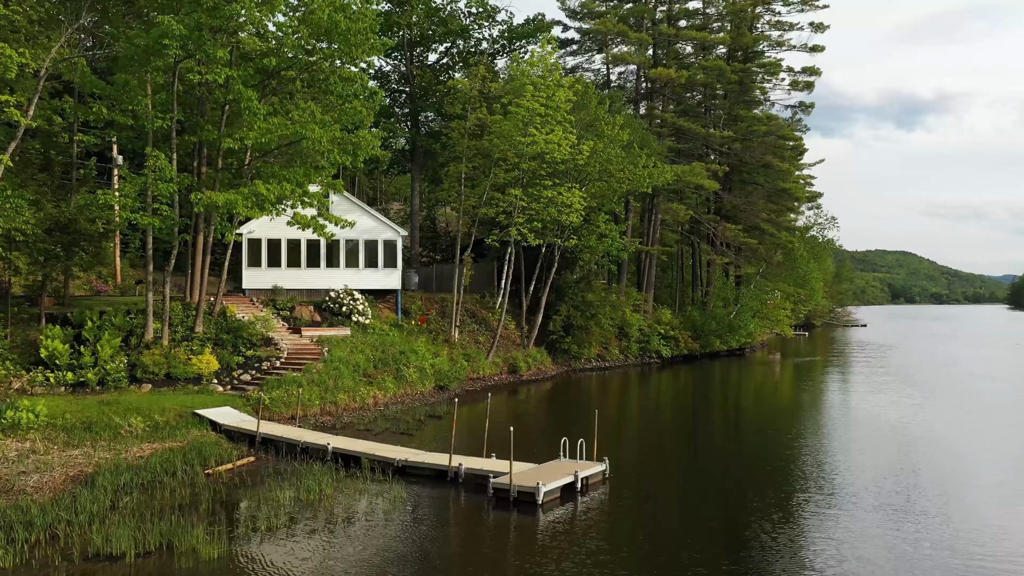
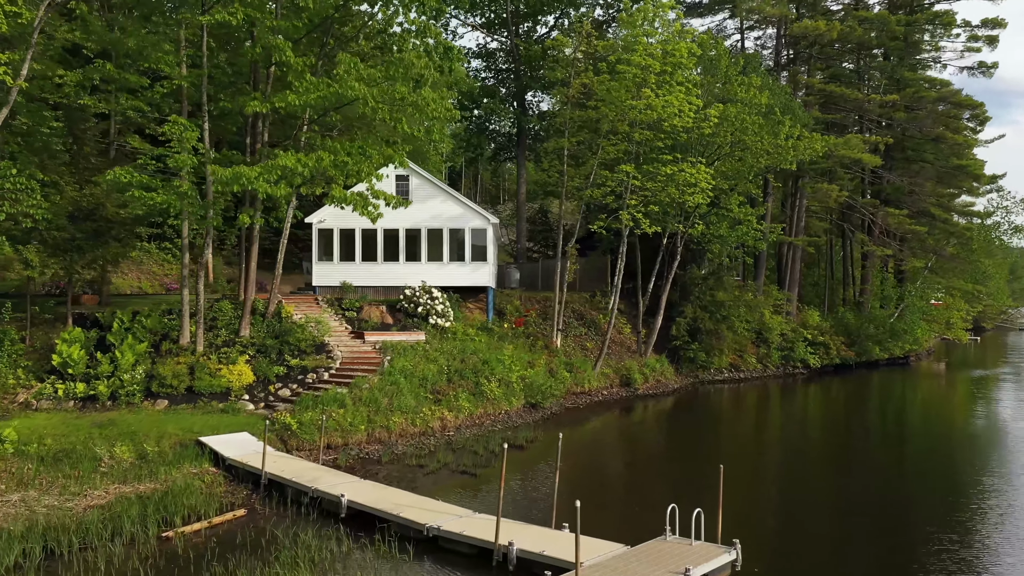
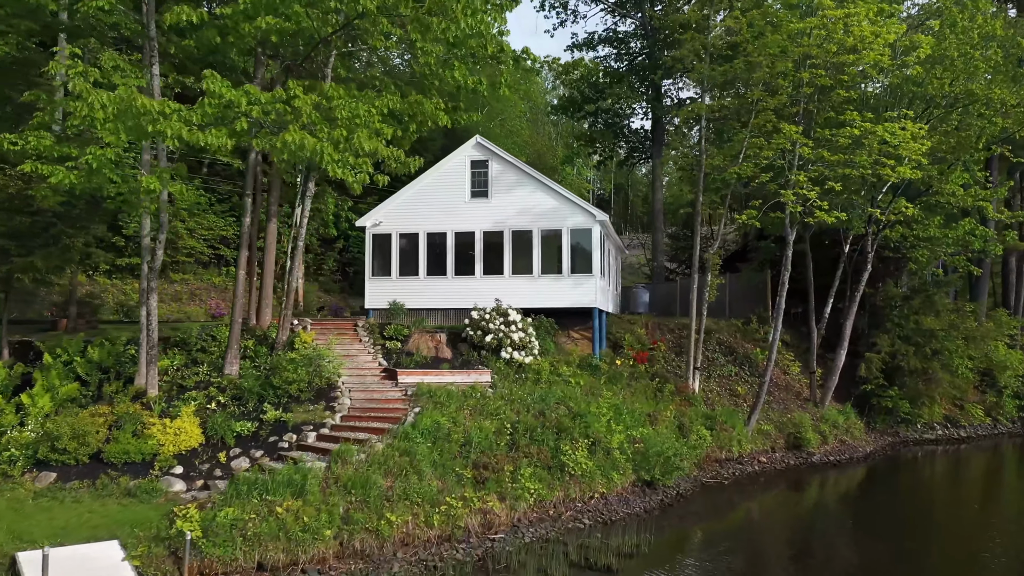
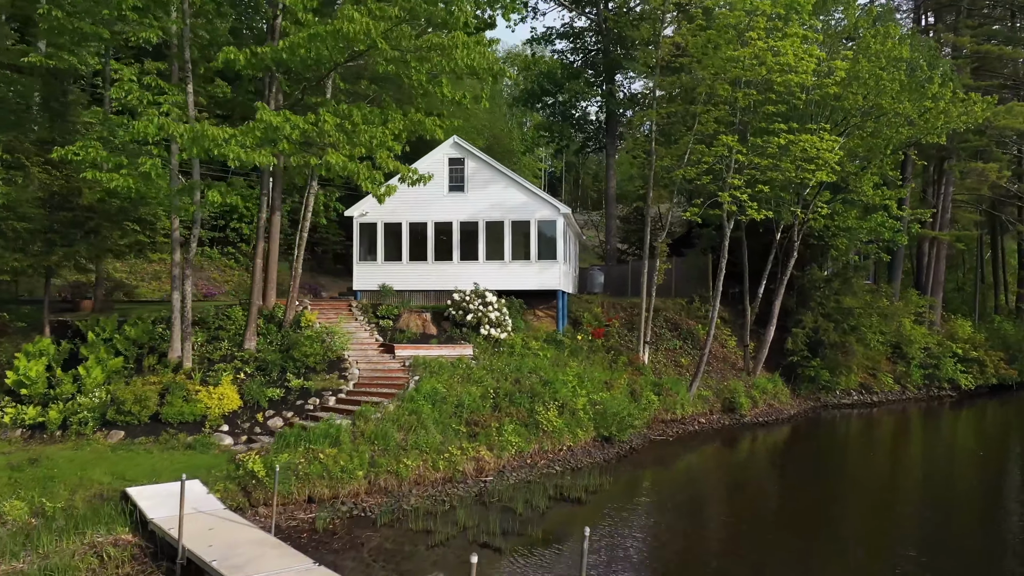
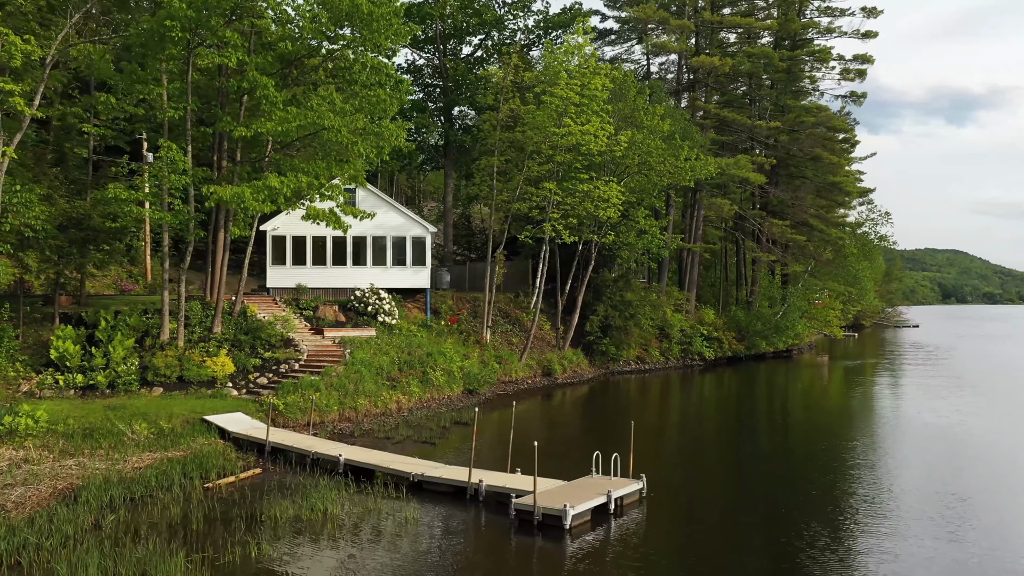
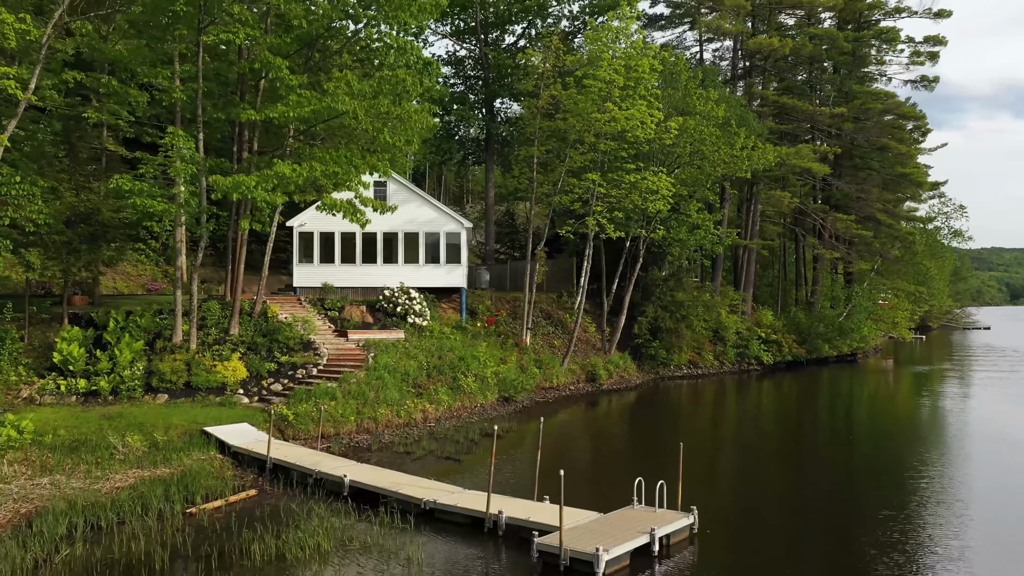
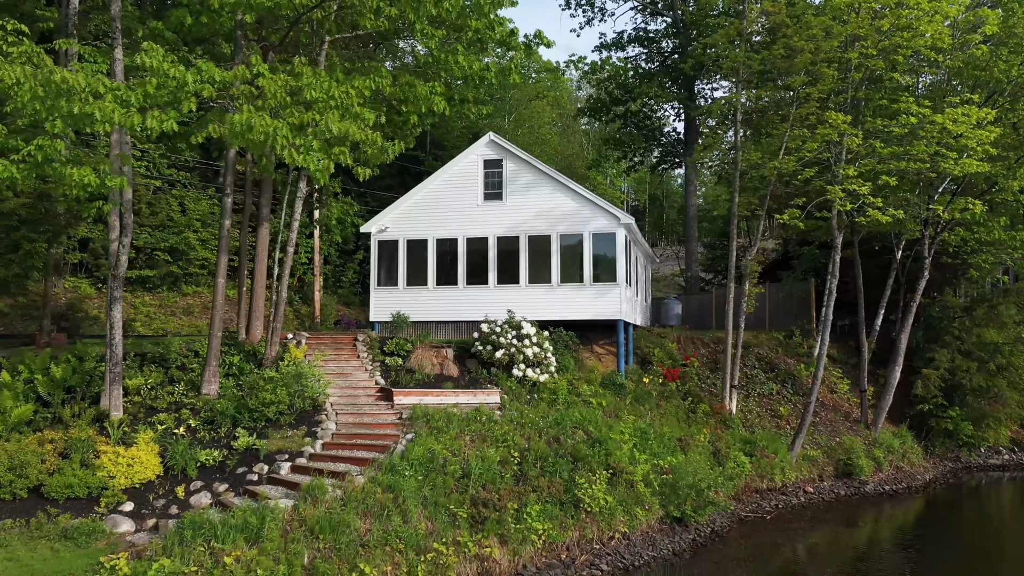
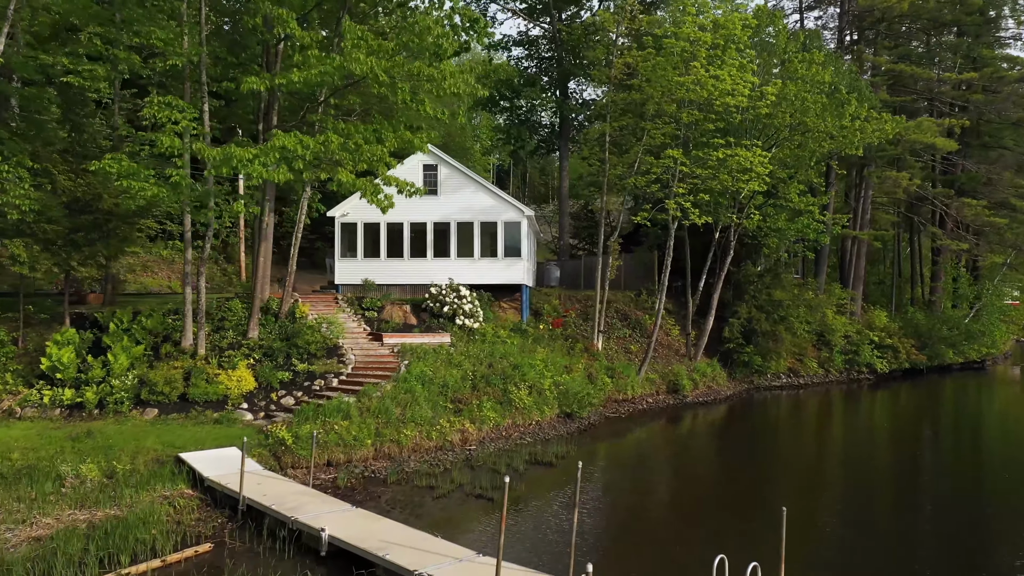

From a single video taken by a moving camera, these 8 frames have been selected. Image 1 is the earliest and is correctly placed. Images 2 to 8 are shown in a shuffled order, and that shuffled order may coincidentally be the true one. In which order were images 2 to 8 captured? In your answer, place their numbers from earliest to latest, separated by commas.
5, 6, 2, 8, 4, 3, 7
